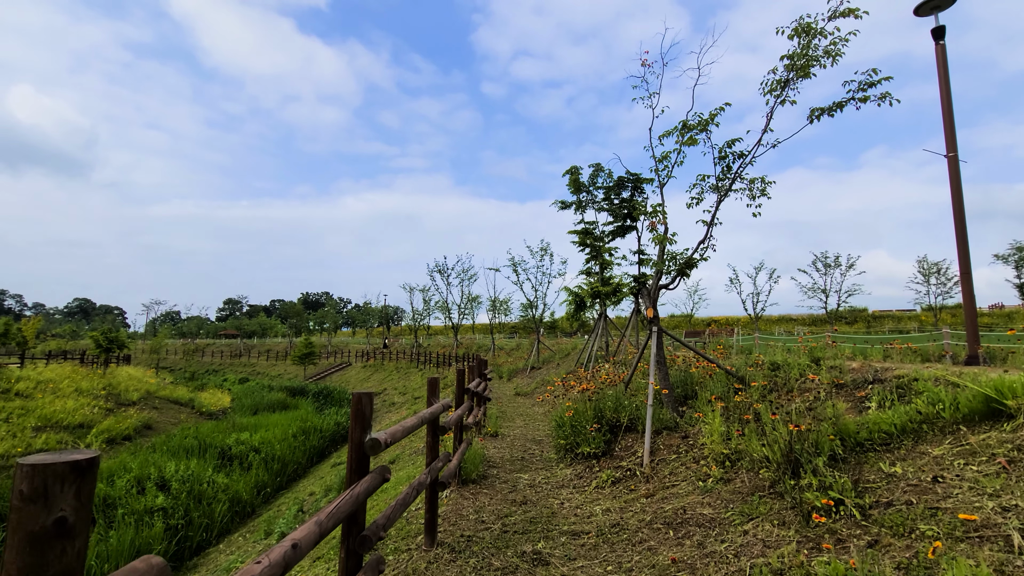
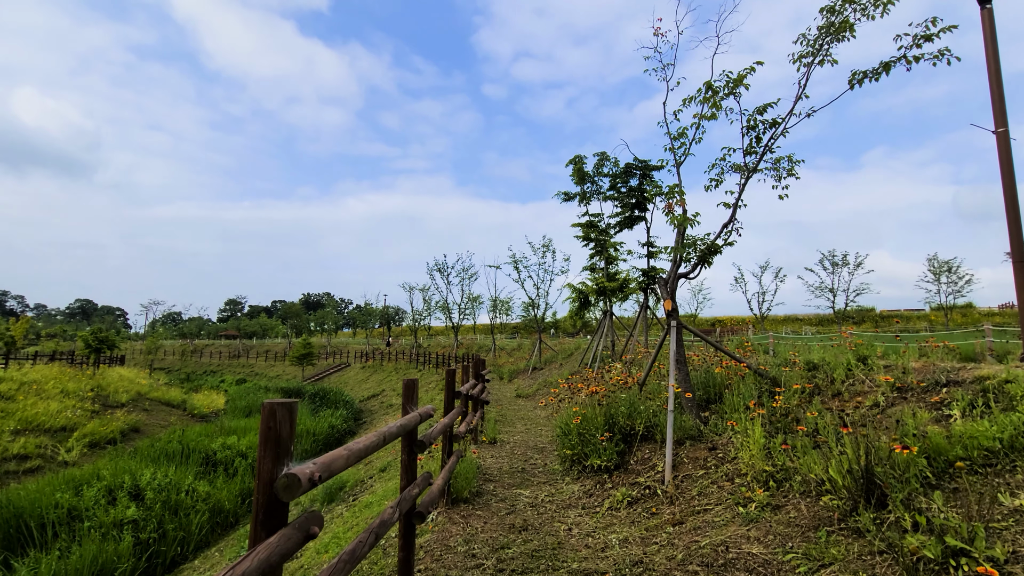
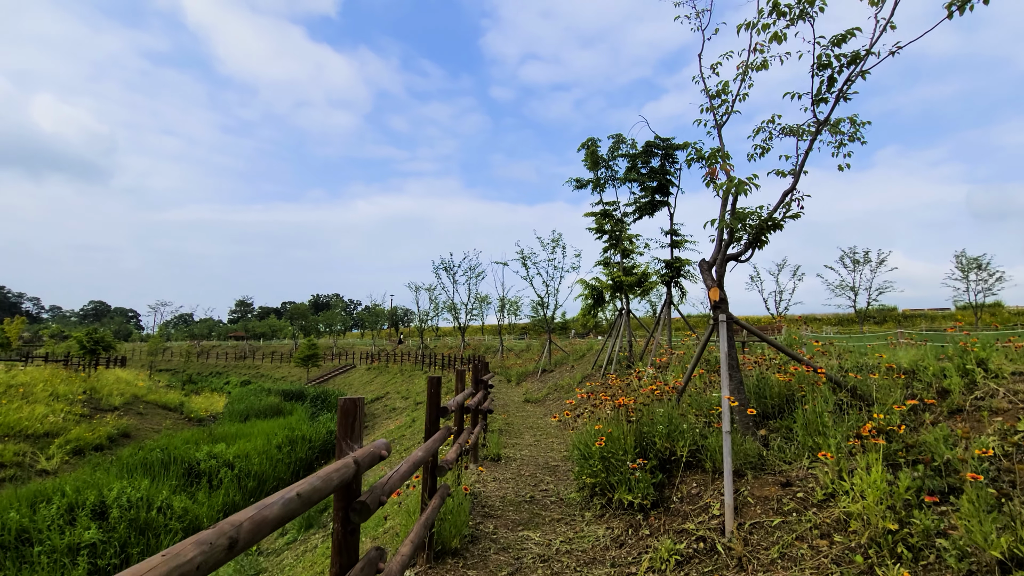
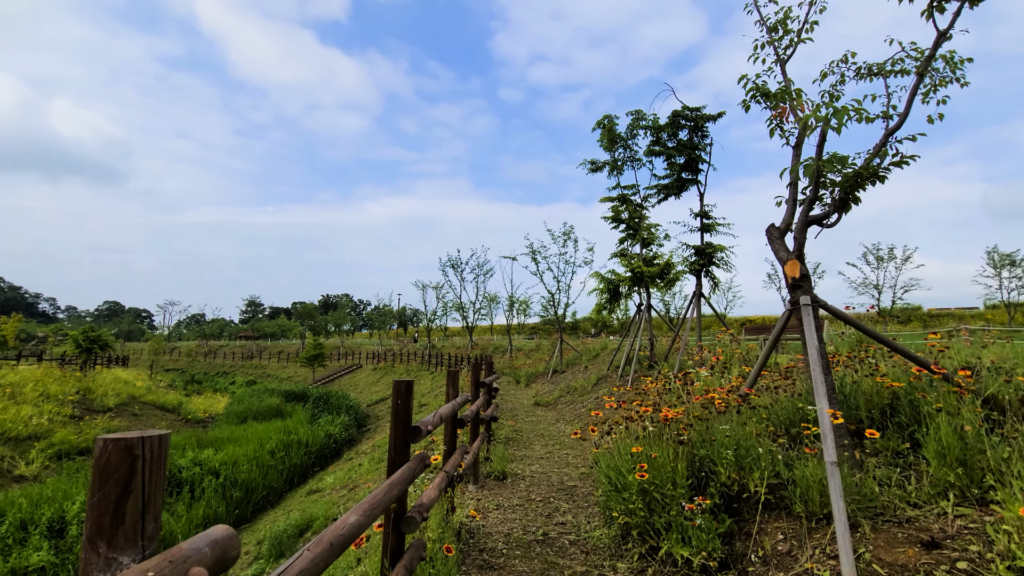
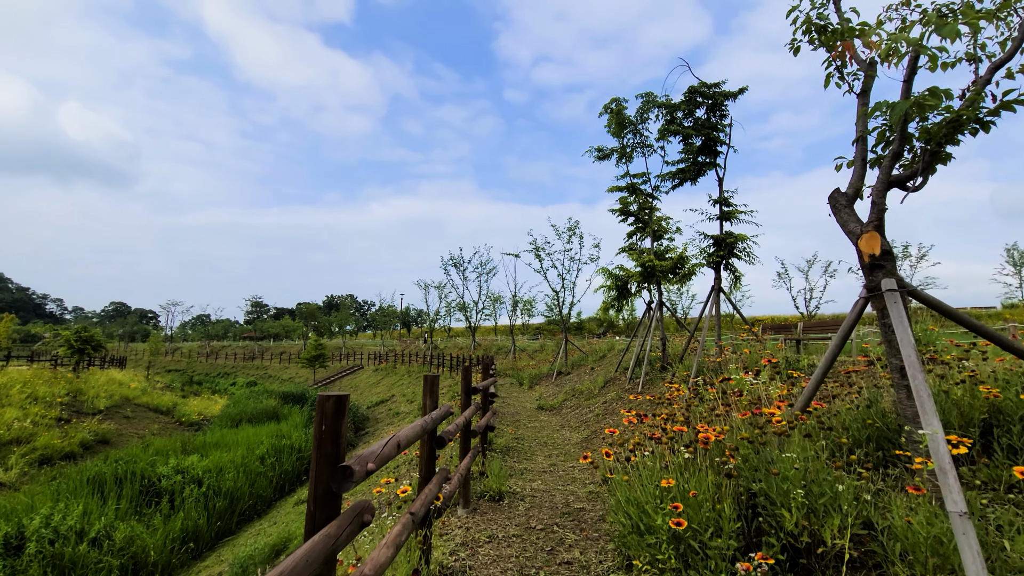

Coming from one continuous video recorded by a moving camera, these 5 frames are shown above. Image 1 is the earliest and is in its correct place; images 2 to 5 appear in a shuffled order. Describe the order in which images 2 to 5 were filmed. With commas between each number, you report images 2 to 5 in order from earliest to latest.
2, 3, 4, 5
